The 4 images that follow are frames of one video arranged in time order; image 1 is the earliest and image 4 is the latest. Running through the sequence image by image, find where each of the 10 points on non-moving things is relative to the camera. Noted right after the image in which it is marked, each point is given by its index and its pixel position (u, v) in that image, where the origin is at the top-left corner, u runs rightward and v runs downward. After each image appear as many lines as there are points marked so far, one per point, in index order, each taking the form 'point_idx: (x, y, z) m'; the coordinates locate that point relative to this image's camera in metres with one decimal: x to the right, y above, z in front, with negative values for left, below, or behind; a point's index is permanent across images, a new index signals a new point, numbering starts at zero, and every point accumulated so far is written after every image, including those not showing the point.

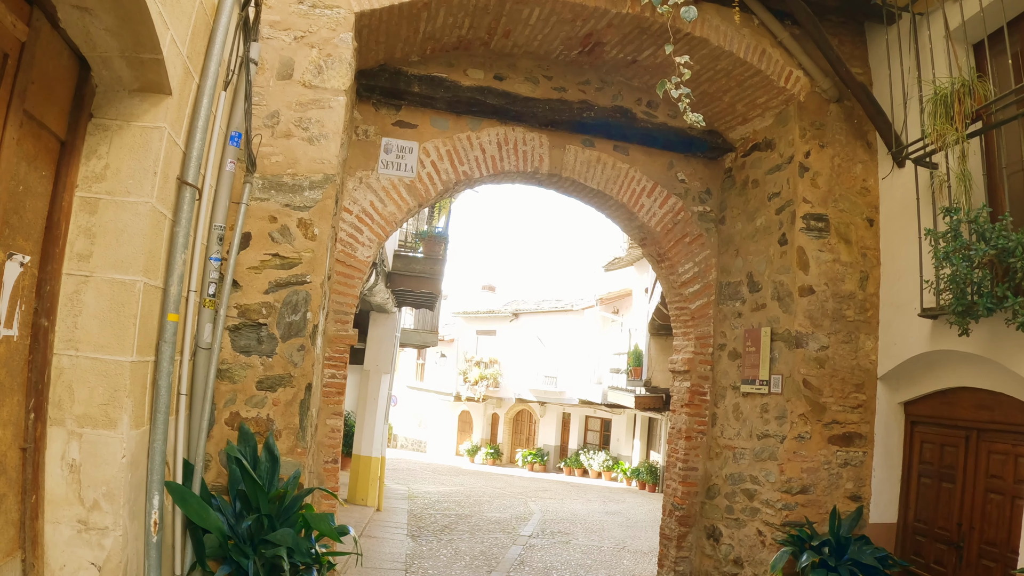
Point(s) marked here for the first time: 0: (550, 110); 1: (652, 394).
0: (+0.2, +1.2, +4.6) m
1: (+1.9, -1.5, +10.0) m
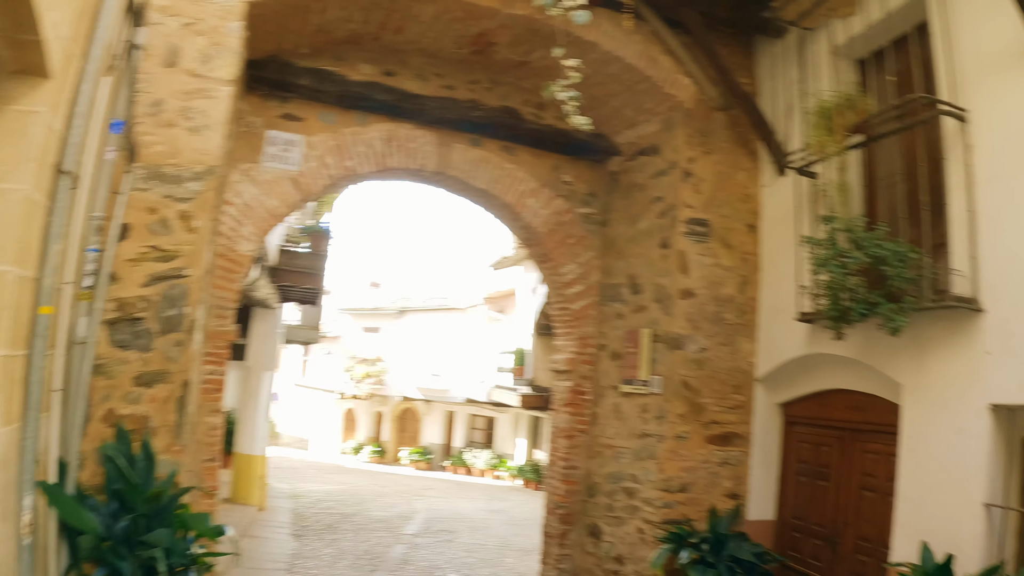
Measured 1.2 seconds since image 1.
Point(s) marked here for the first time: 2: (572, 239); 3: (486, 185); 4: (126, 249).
0: (-0.5, +1.2, +4.7) m
1: (+0.3, -1.5, +10.3) m
2: (+0.4, +0.4, +5.2) m
3: (-0.2, +0.7, +5.0) m
4: (-1.8, +0.2, +3.2) m
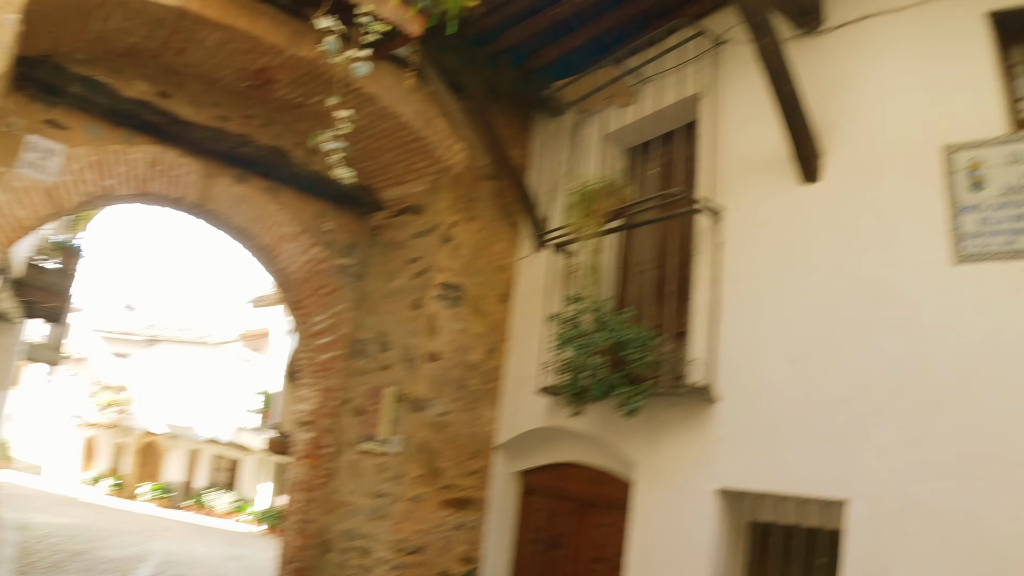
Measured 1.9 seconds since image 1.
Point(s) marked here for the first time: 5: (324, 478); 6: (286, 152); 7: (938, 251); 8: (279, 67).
0: (-1.7, +1.0, +4.6) m
1: (-2.3, -1.8, +10.2) m
2: (-1.0, +0.1, +5.2) m
3: (-1.5, +0.5, +4.9) m
4: (-2.8, +0.2, +2.9) m
5: (-1.1, -1.2, +5.1) m
6: (-1.3, +1.0, +5.0) m
7: (+1.7, +0.2, +2.8) m
8: (-1.3, +1.3, +4.3) m
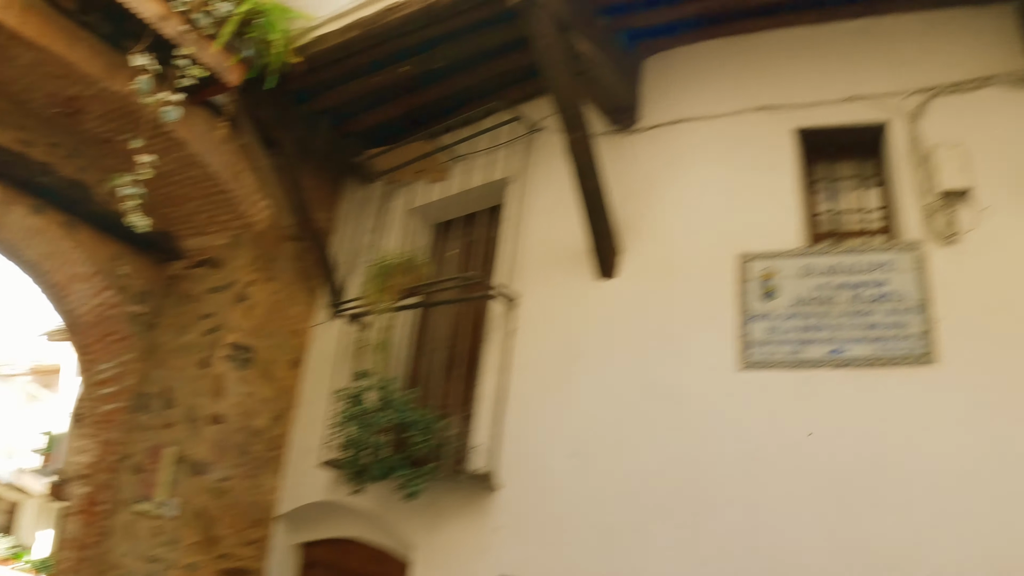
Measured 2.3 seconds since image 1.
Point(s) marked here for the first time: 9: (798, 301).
0: (-2.6, +0.8, +4.4) m
1: (-3.8, -1.8, +9.9) m
2: (-2.0, -0.1, +5.1) m
3: (-2.5, +0.3, +4.7) m
4: (-3.6, +0.1, +2.6) m
5: (-2.2, -1.4, +4.9) m
6: (-2.2, +0.8, +4.8) m
7: (+0.8, -0.3, +2.8) m
8: (-2.1, +1.2, +4.1) m
9: (+1.1, -0.1, +2.8) m
